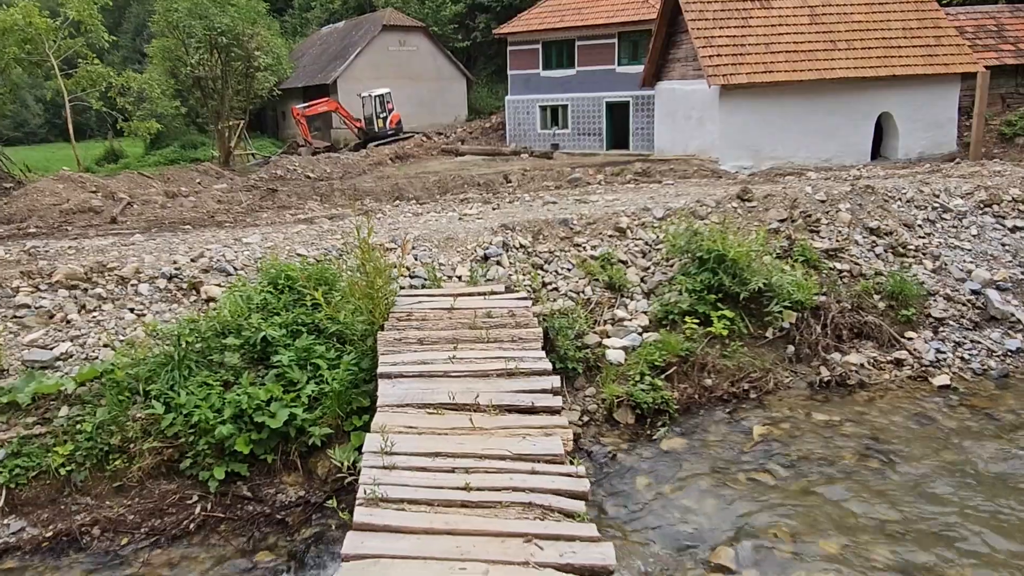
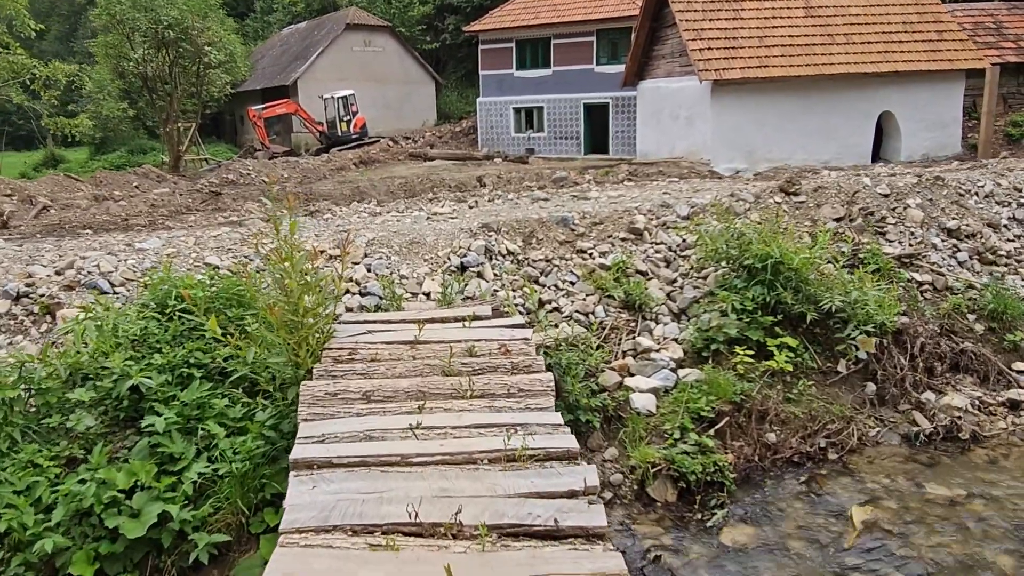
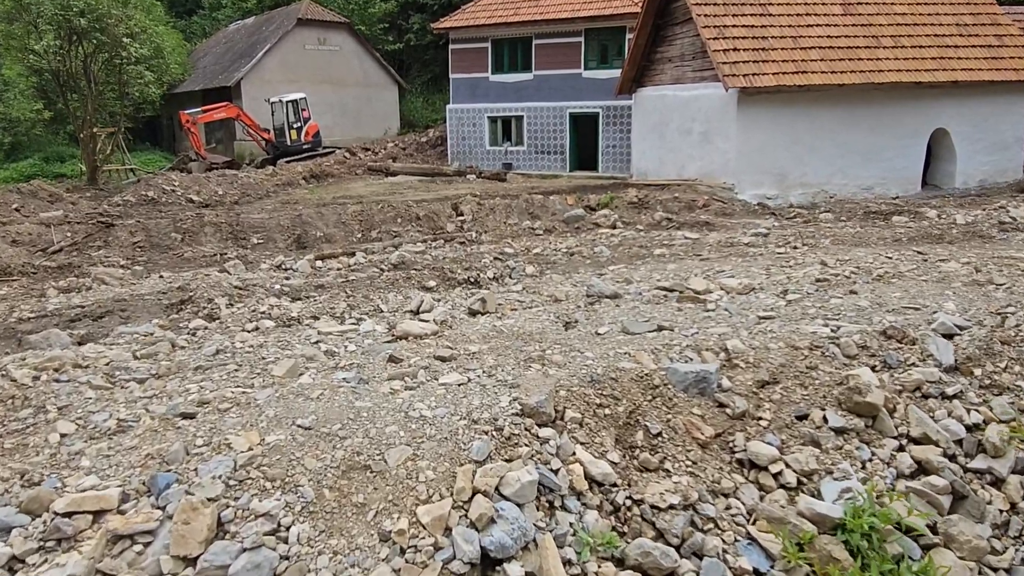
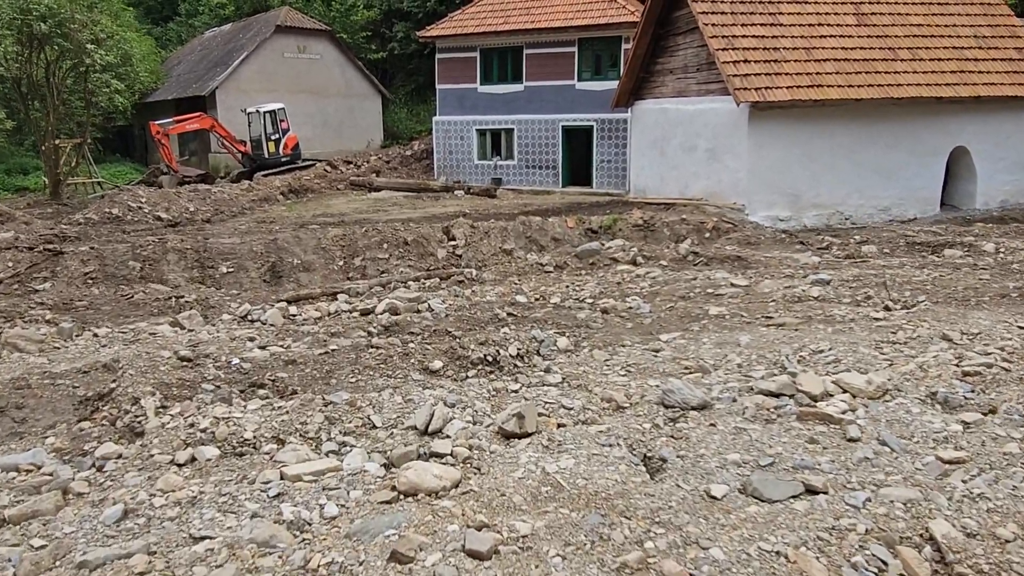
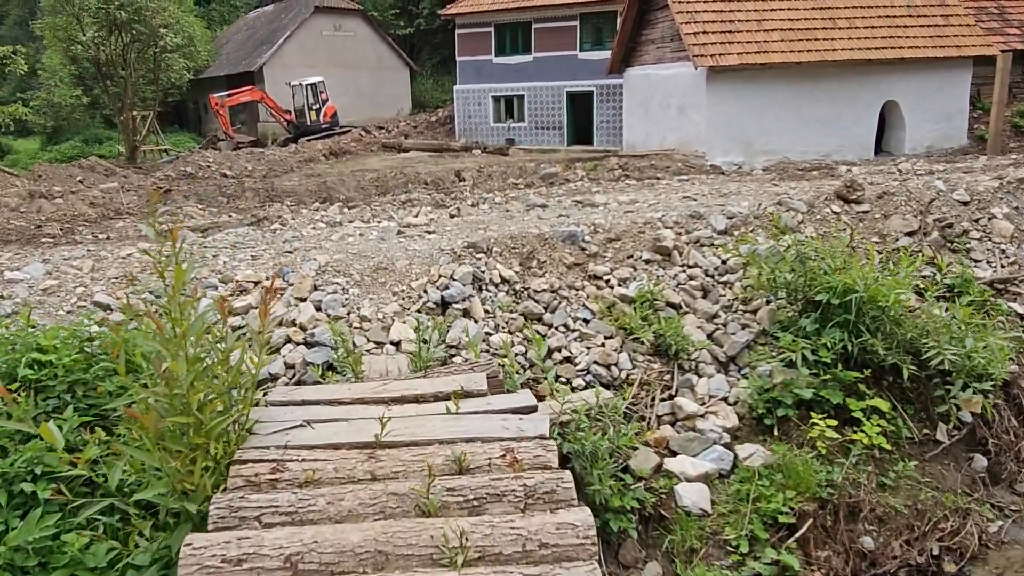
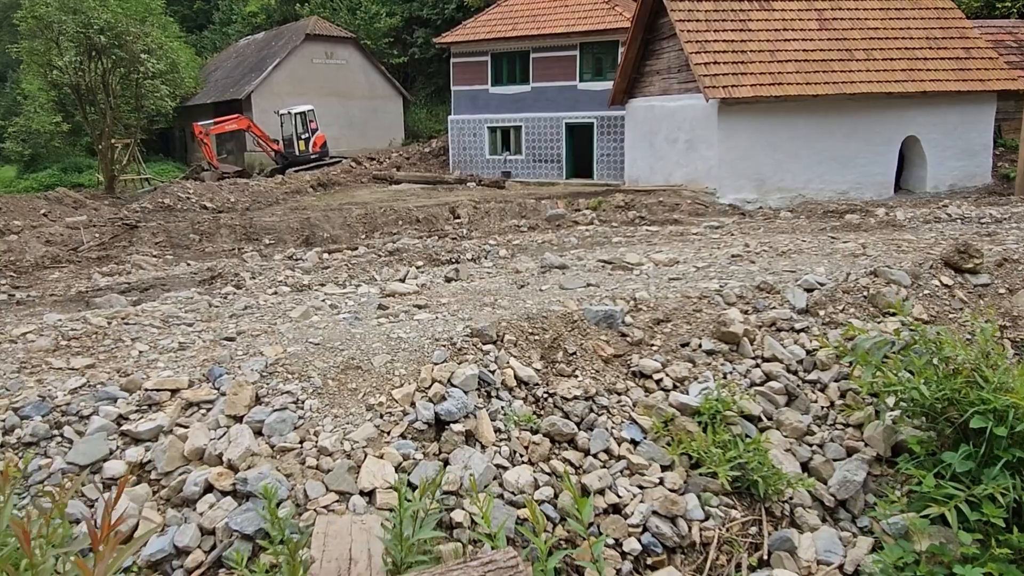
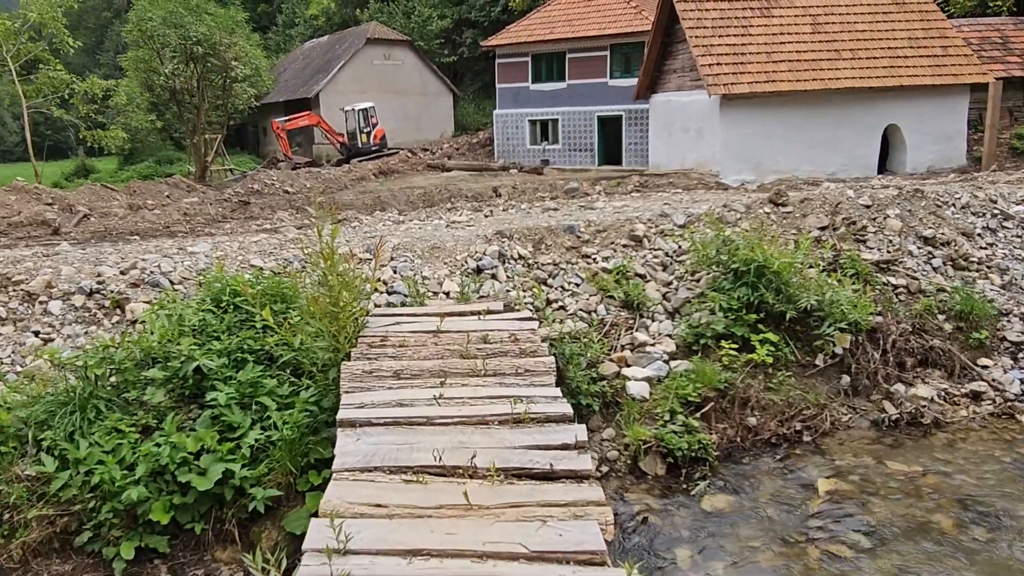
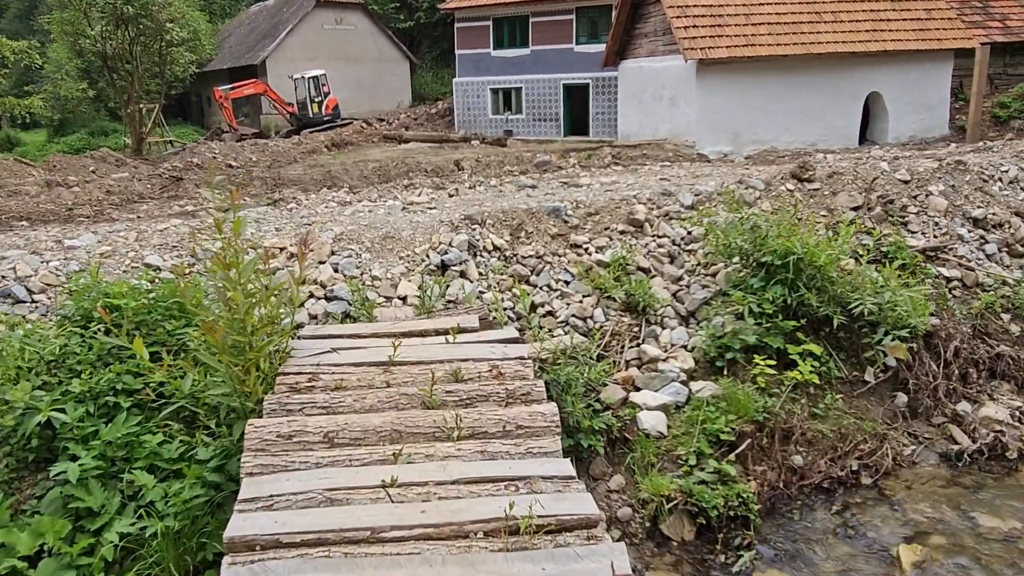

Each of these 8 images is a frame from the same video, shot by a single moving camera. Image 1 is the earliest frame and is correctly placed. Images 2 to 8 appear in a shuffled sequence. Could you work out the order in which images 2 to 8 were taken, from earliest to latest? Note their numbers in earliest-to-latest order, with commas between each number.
7, 2, 8, 5, 6, 3, 4
